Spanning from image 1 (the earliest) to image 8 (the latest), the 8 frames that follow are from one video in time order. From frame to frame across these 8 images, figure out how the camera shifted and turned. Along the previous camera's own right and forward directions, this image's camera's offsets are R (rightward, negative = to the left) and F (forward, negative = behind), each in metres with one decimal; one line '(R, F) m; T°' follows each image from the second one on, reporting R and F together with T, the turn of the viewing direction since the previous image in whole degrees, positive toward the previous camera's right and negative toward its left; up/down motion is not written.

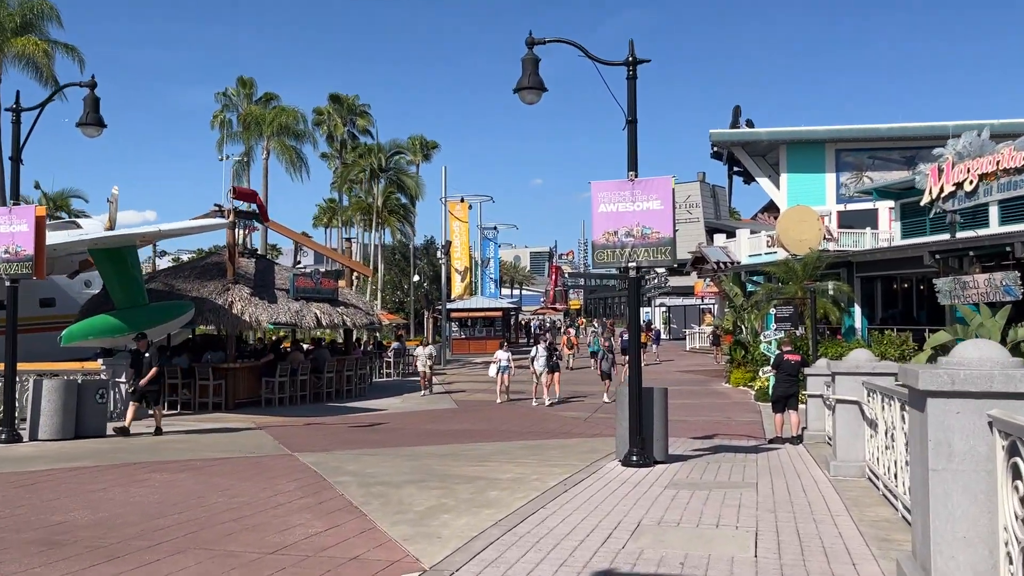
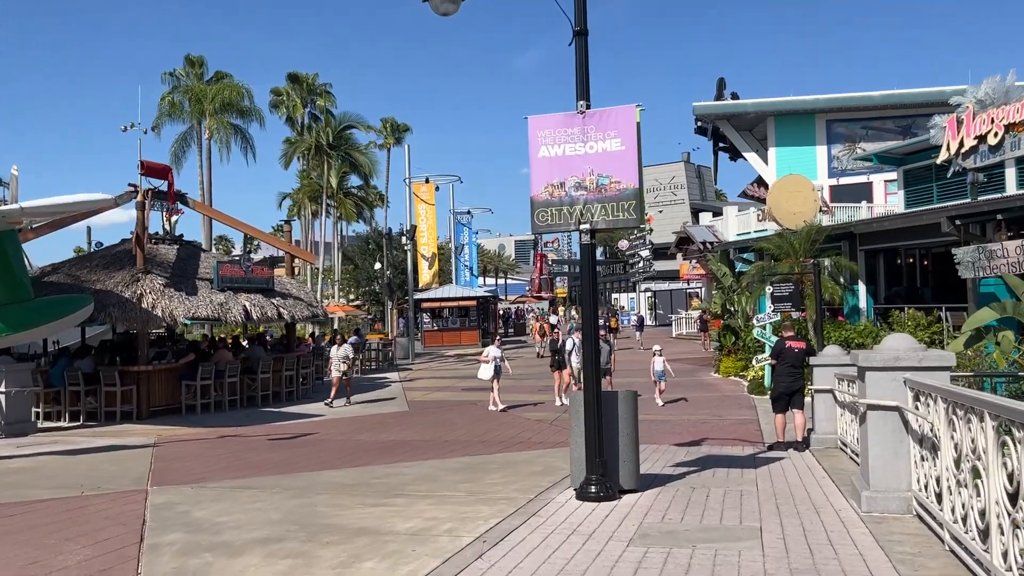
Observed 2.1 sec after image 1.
(+0.7, +2.6) m; +1°
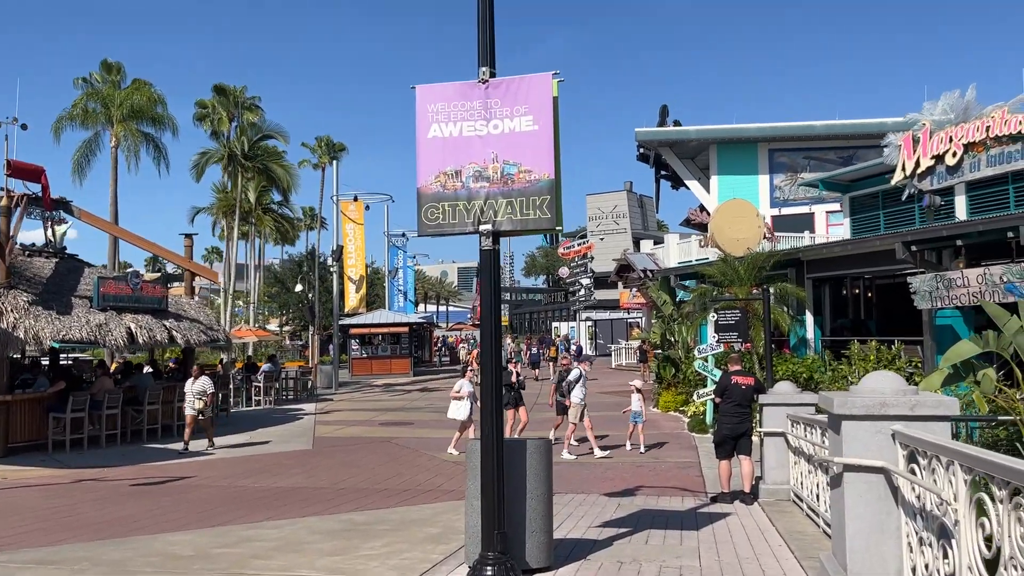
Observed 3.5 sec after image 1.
(+0.4, +1.7) m; +4°
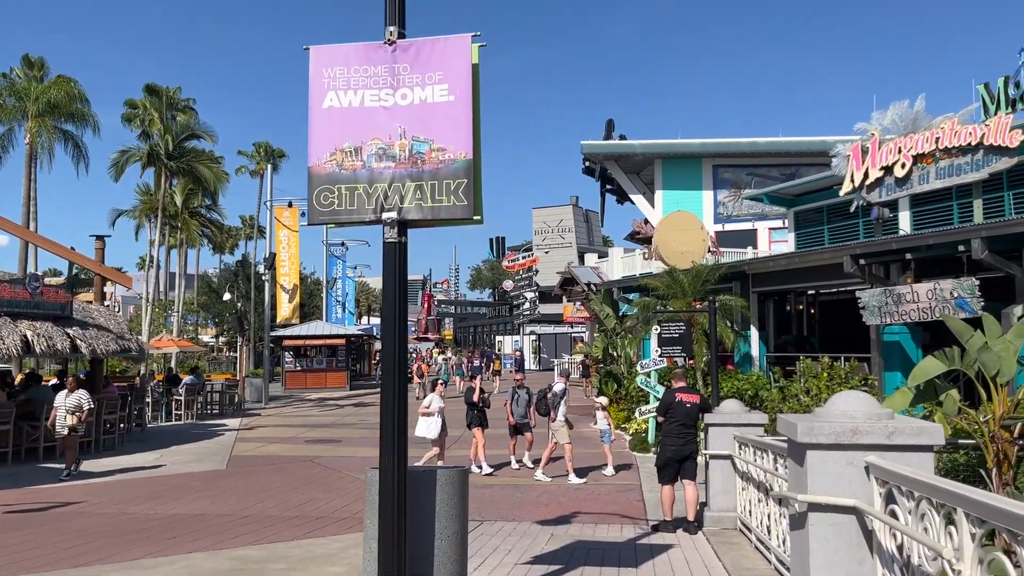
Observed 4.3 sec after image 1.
(+0.2, +0.9) m; +4°
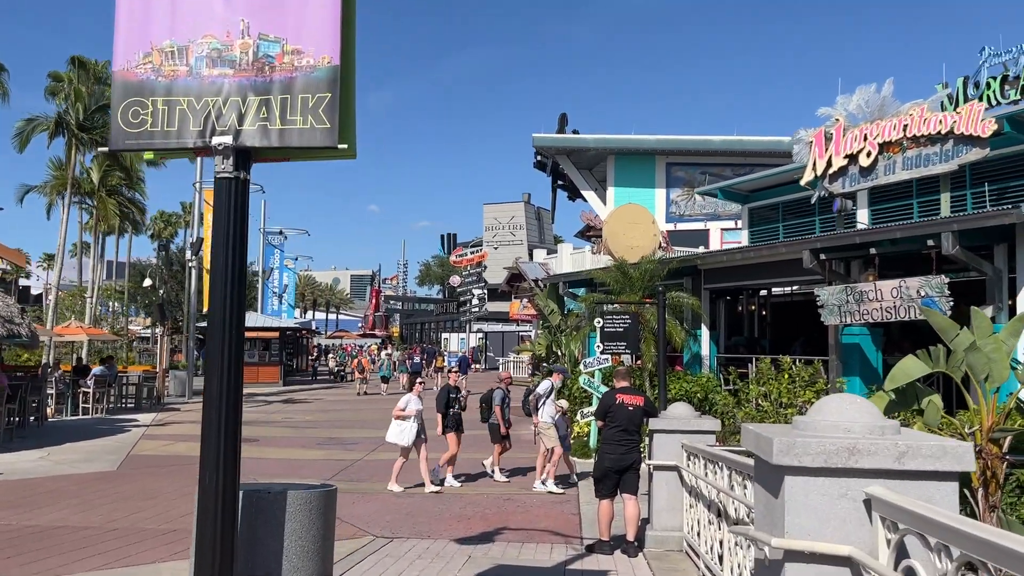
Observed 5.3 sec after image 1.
(+0.3, +1.3) m; +3°
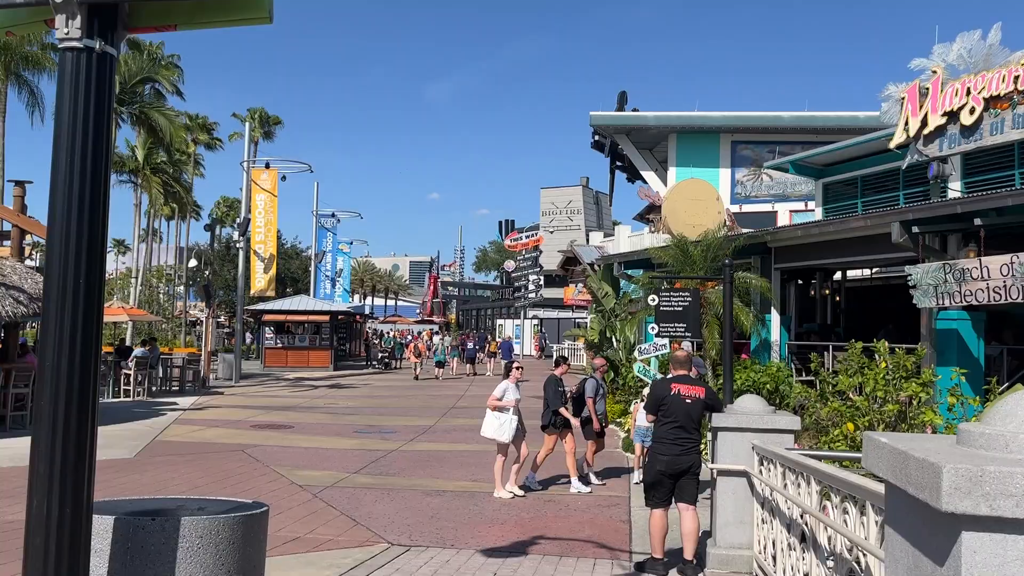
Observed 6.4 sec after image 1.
(+0.2, +1.3) m; -4°
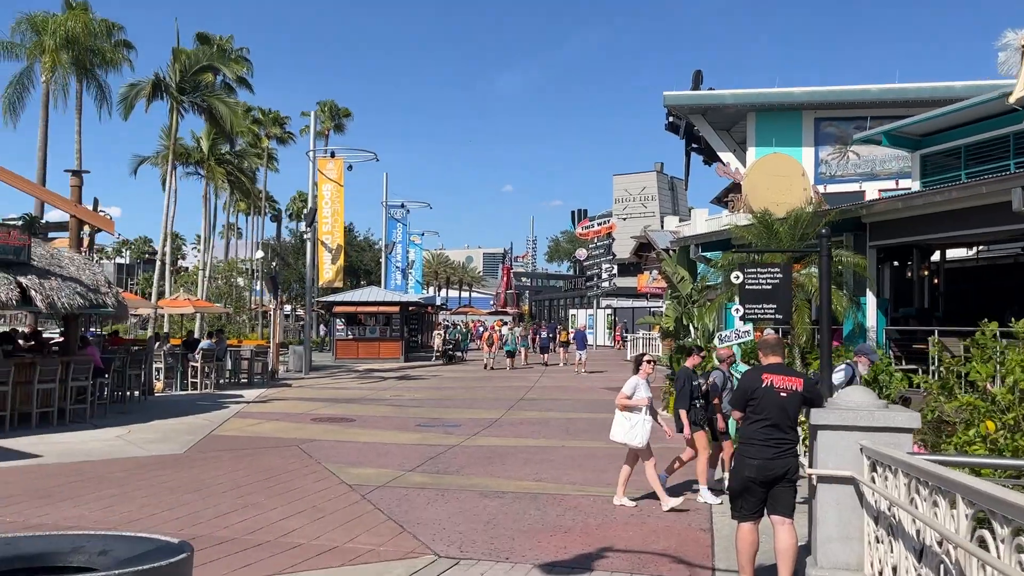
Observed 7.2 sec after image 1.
(+0.1, +0.9) m; -5°
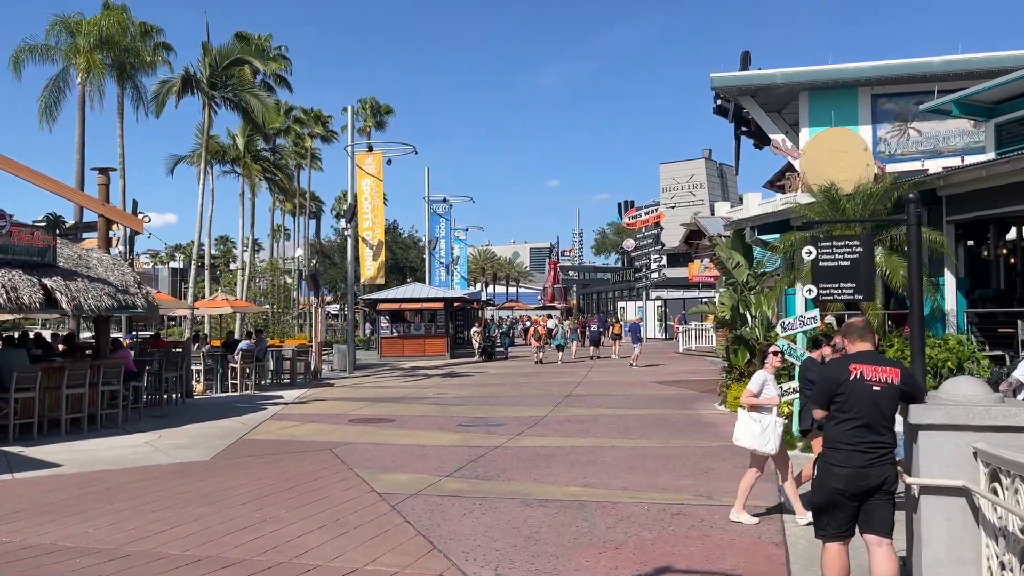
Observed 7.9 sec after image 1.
(+0.1, +0.8) m; -3°
